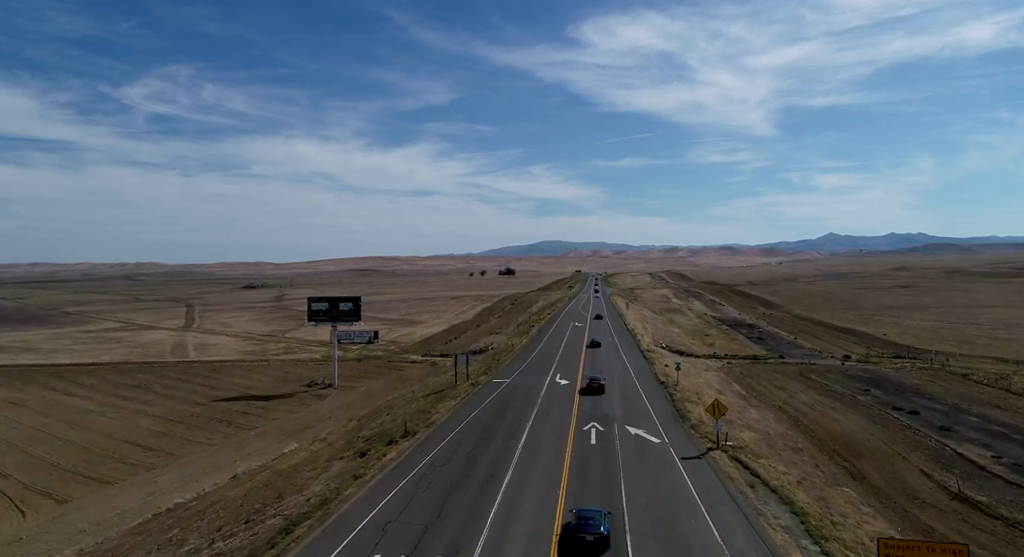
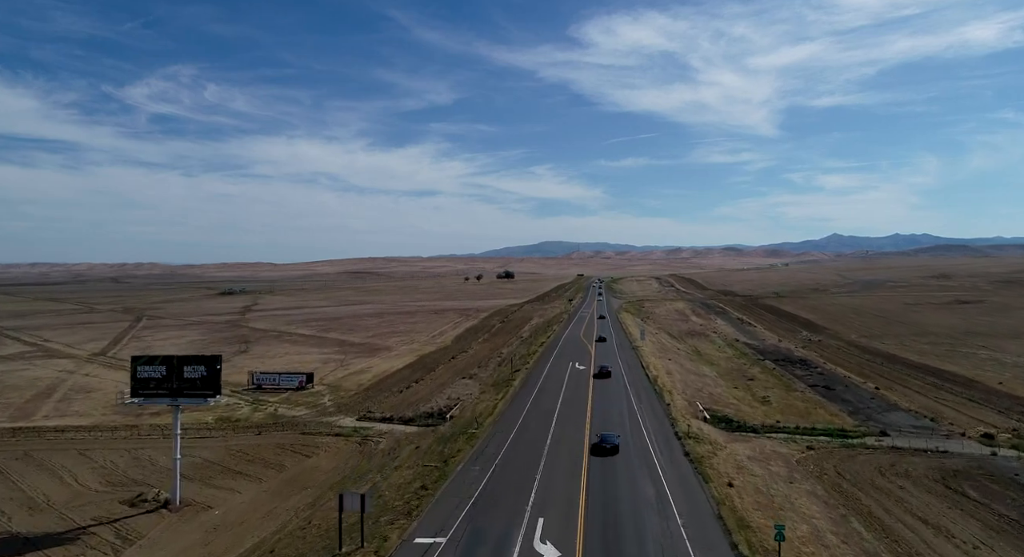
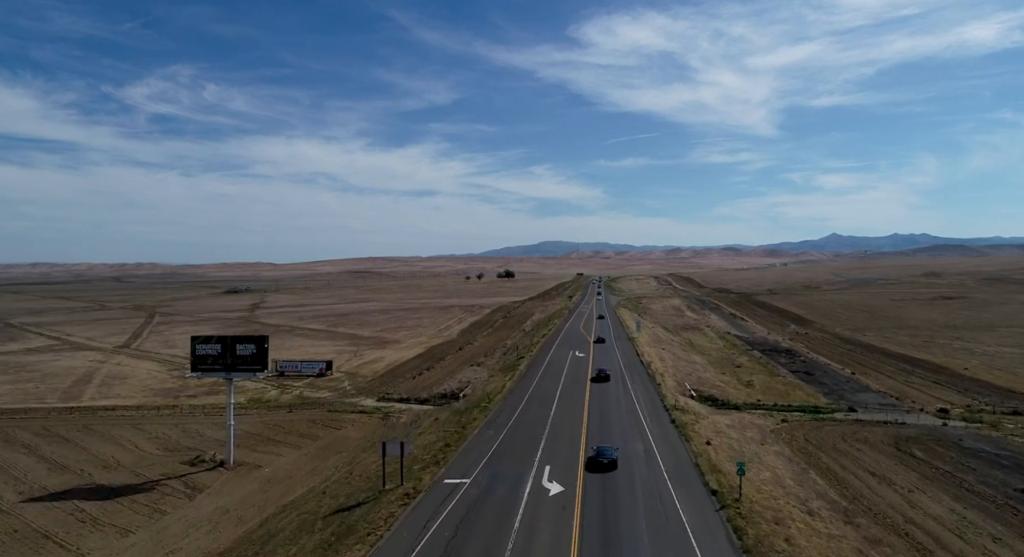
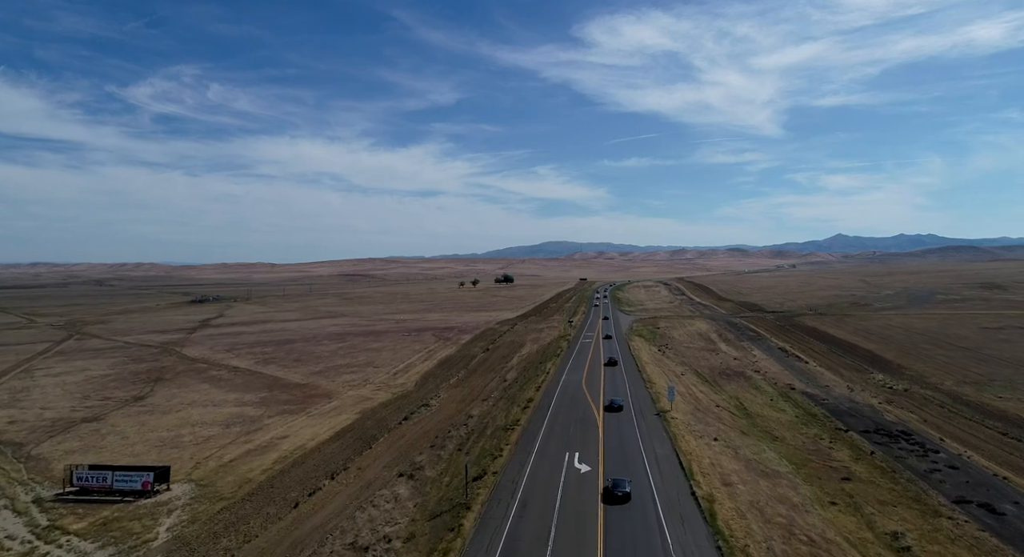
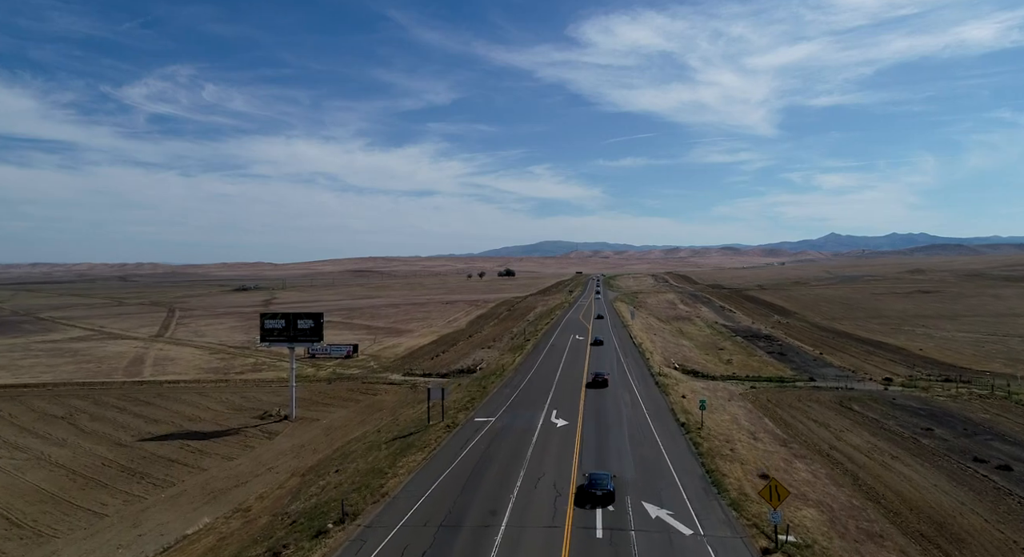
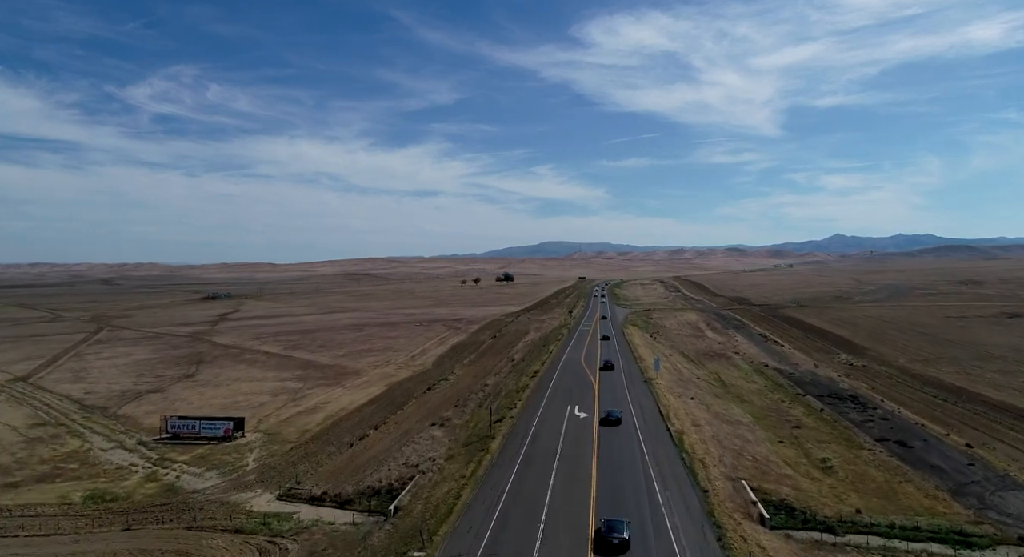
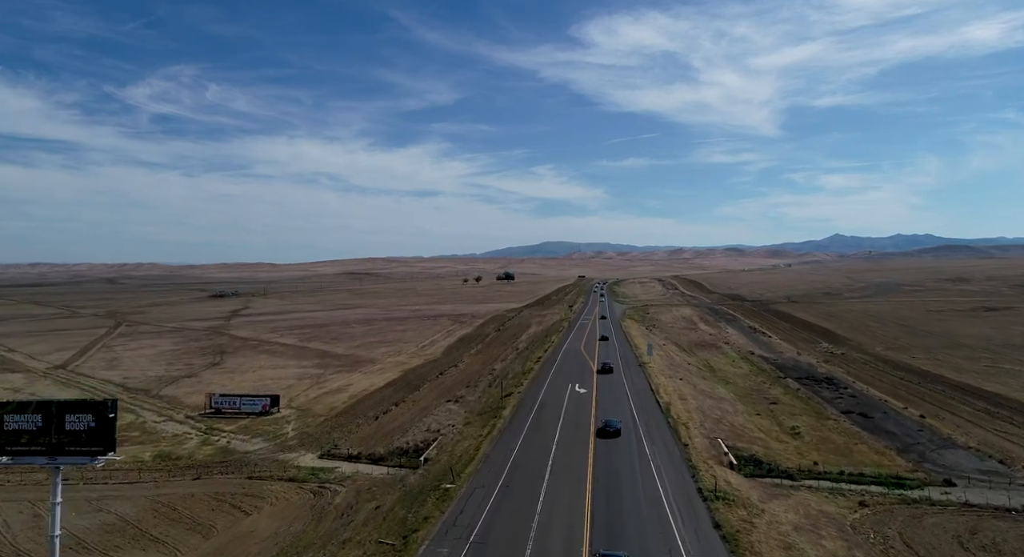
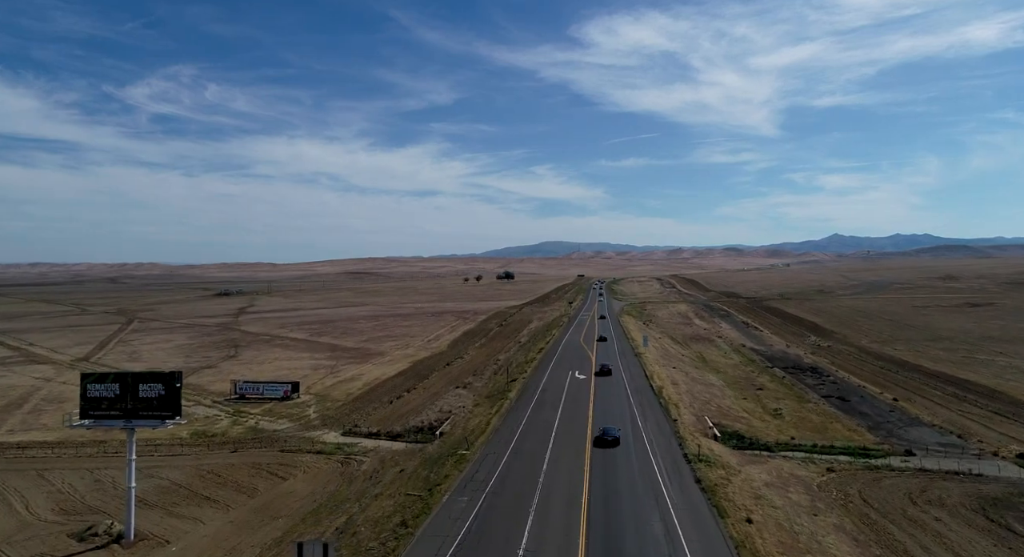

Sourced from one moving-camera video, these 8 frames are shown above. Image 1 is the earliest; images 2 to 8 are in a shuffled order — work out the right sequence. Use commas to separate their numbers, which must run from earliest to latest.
5, 3, 2, 8, 7, 6, 4
